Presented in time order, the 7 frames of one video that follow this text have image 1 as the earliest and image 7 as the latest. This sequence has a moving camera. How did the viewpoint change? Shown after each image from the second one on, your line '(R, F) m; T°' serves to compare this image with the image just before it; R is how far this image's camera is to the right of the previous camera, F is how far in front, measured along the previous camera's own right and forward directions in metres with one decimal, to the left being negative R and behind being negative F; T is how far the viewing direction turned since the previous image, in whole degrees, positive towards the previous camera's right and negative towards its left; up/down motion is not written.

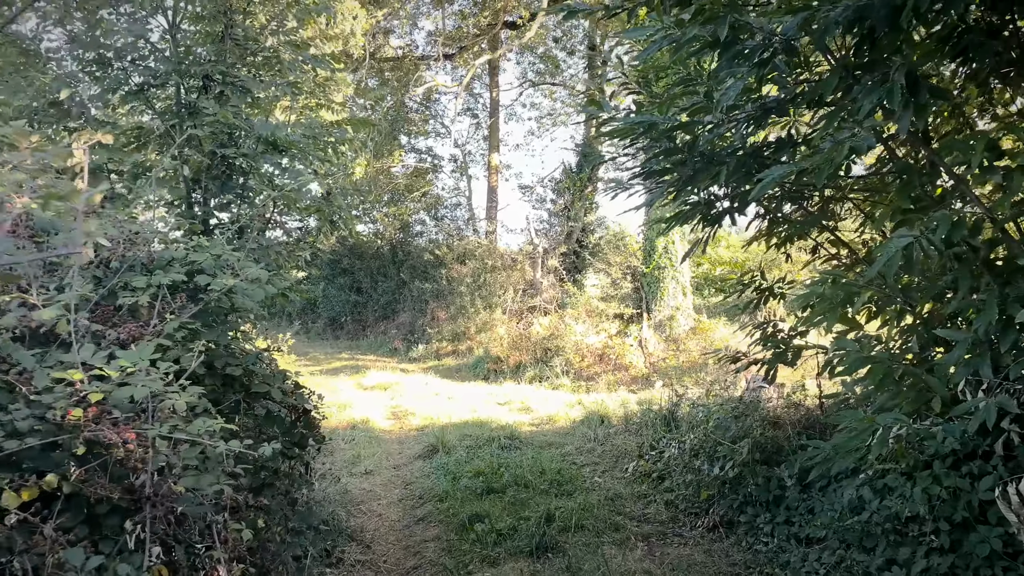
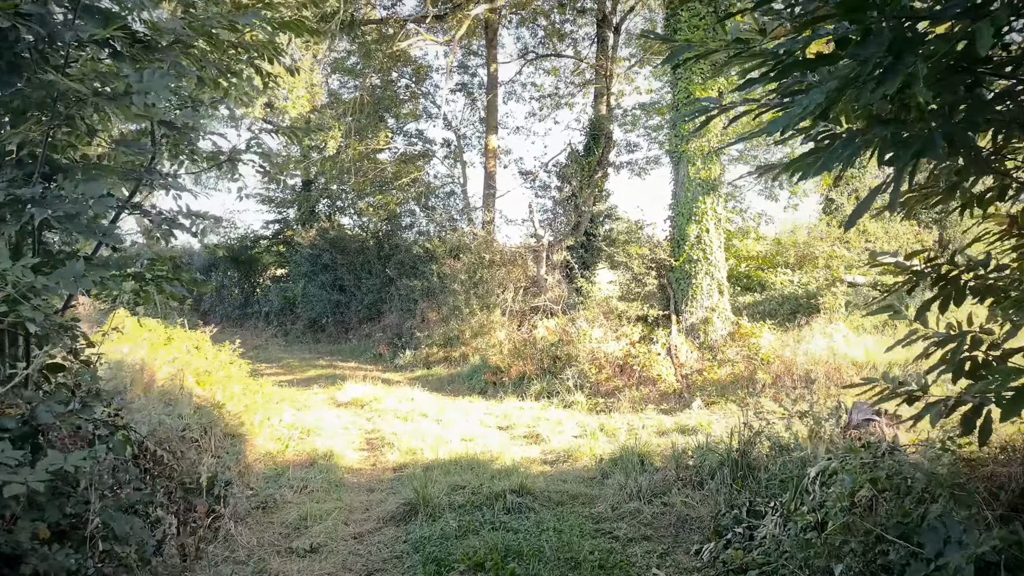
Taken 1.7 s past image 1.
(-0.1, +1.9) m; 0°
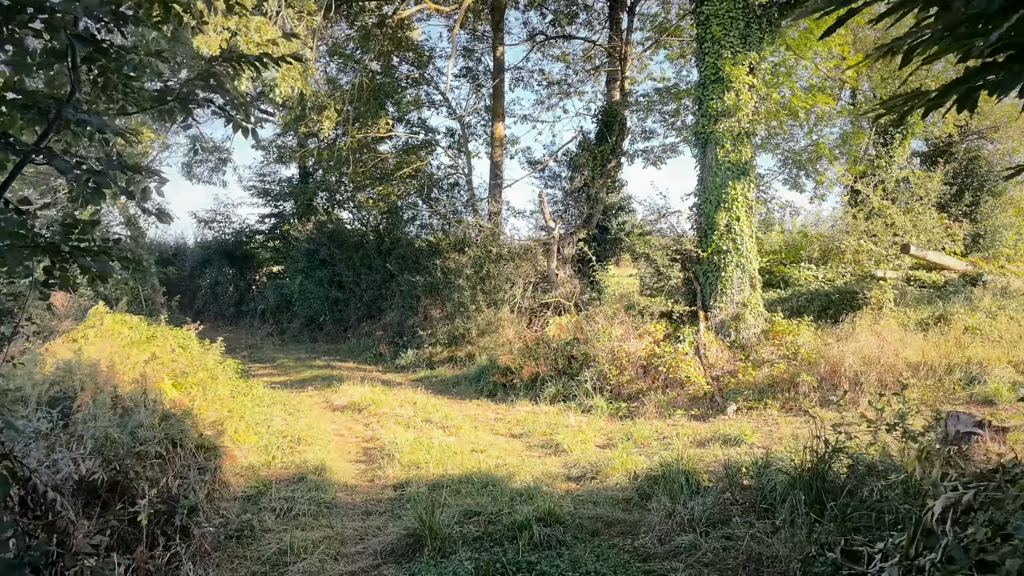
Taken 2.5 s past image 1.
(-0.2, +0.8) m; 0°
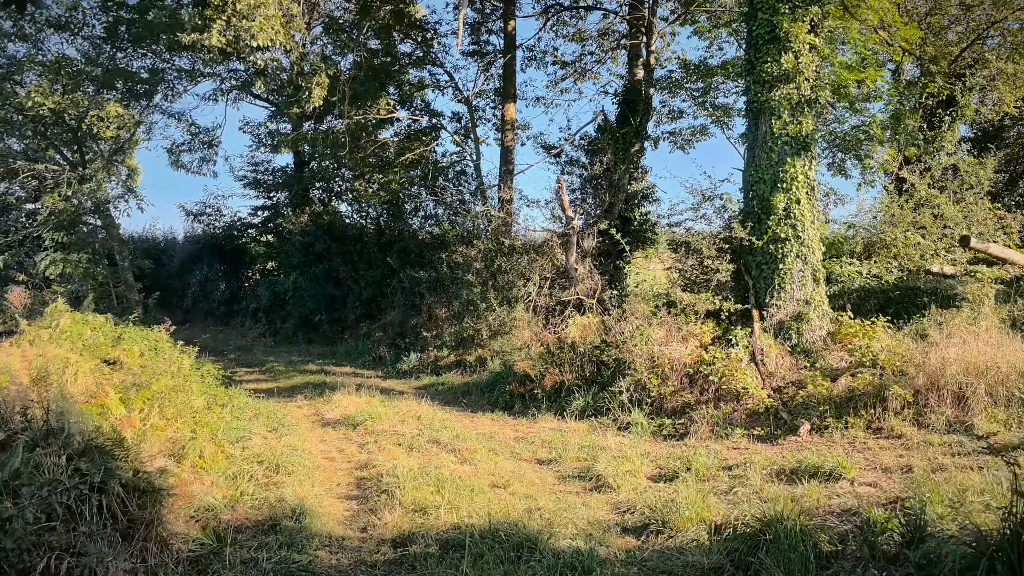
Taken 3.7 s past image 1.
(-0.2, +1.3) m; 0°
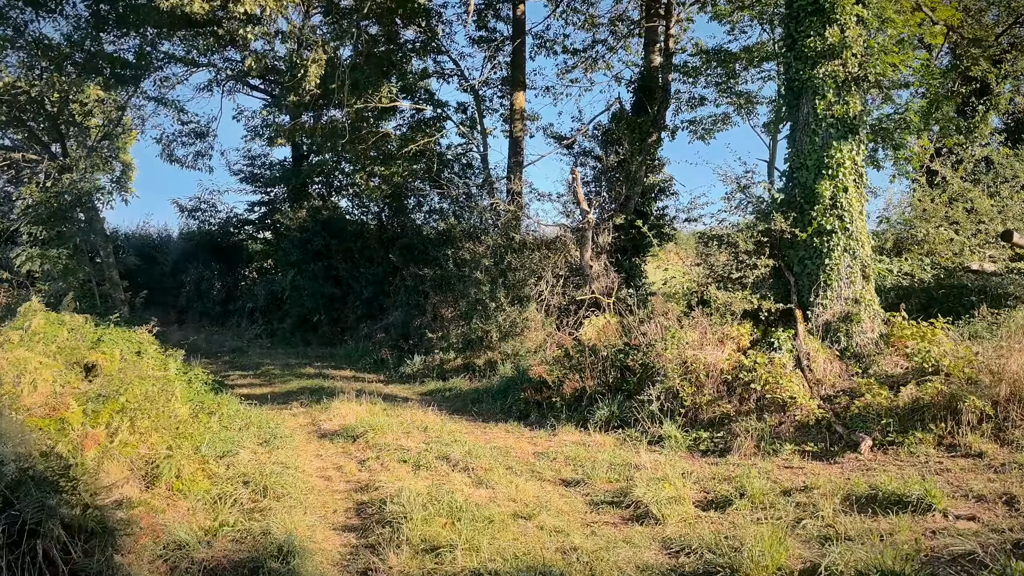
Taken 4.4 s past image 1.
(-0.2, +0.7) m; 0°
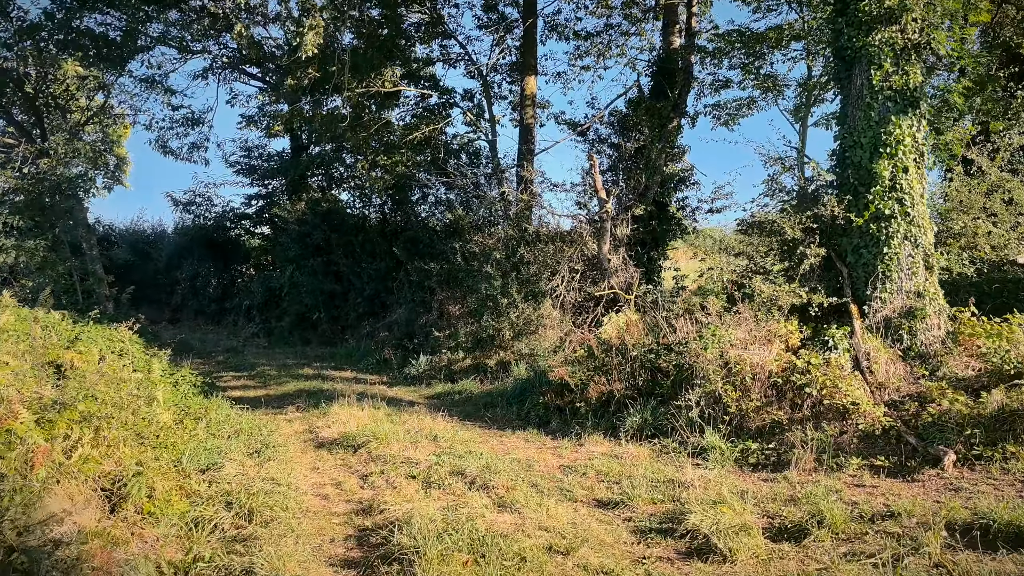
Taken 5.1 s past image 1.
(-0.2, +0.7) m; 0°
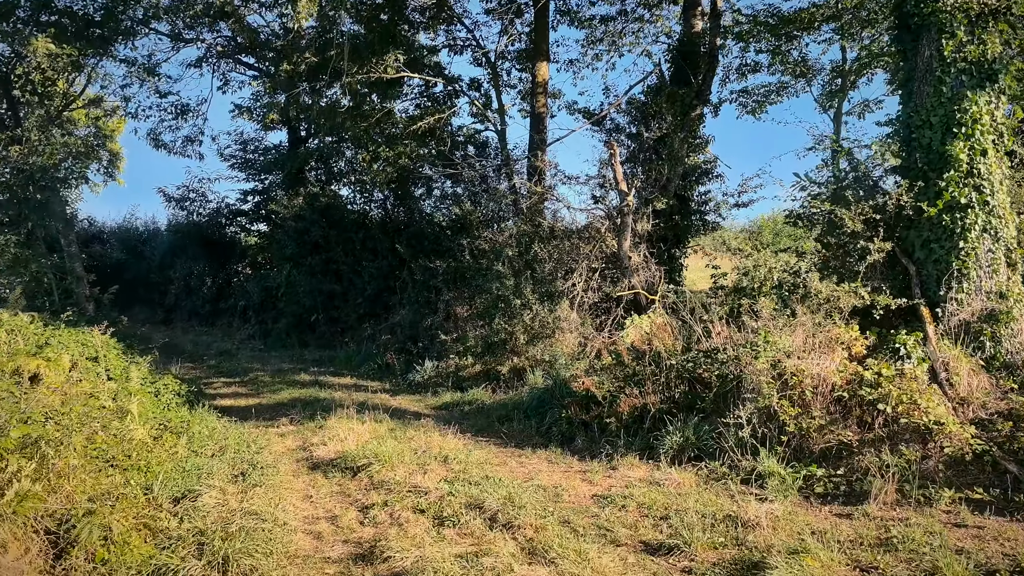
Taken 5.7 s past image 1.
(-0.2, +0.8) m; 0°
